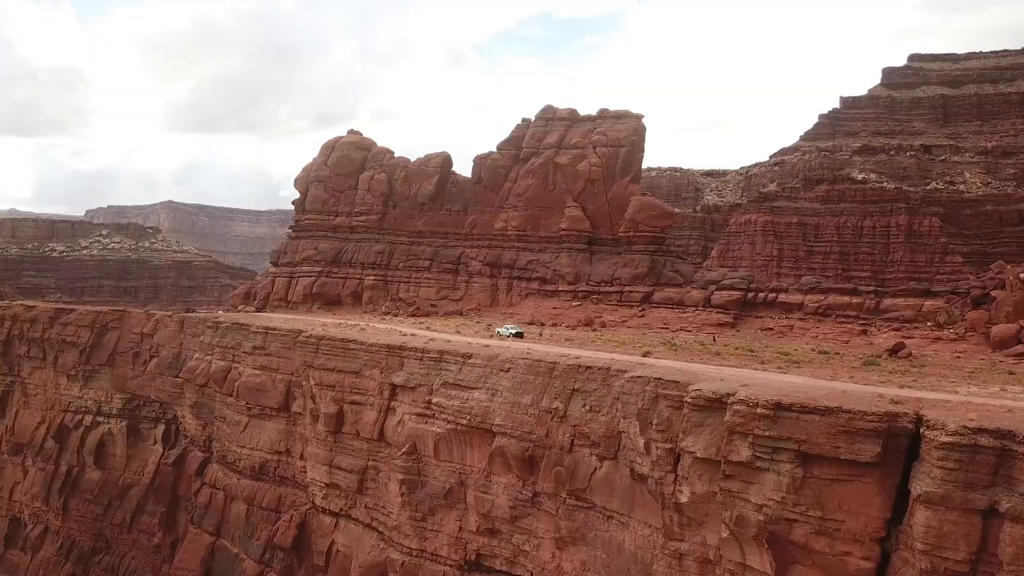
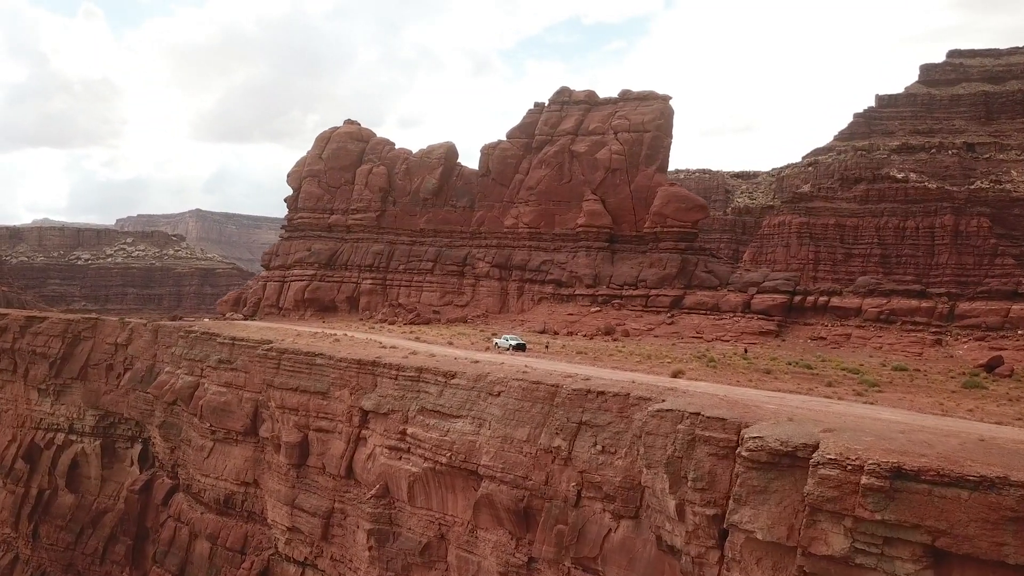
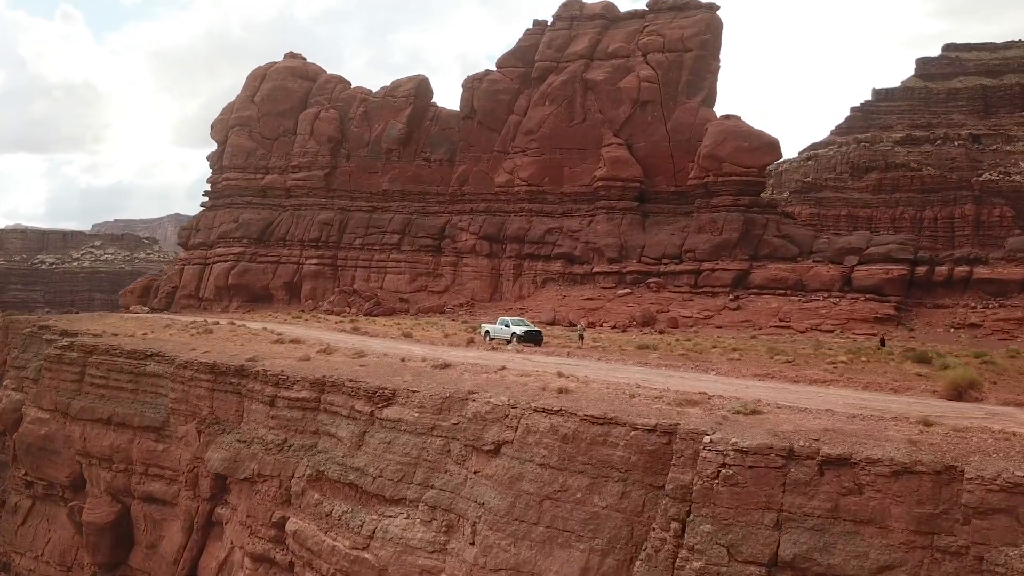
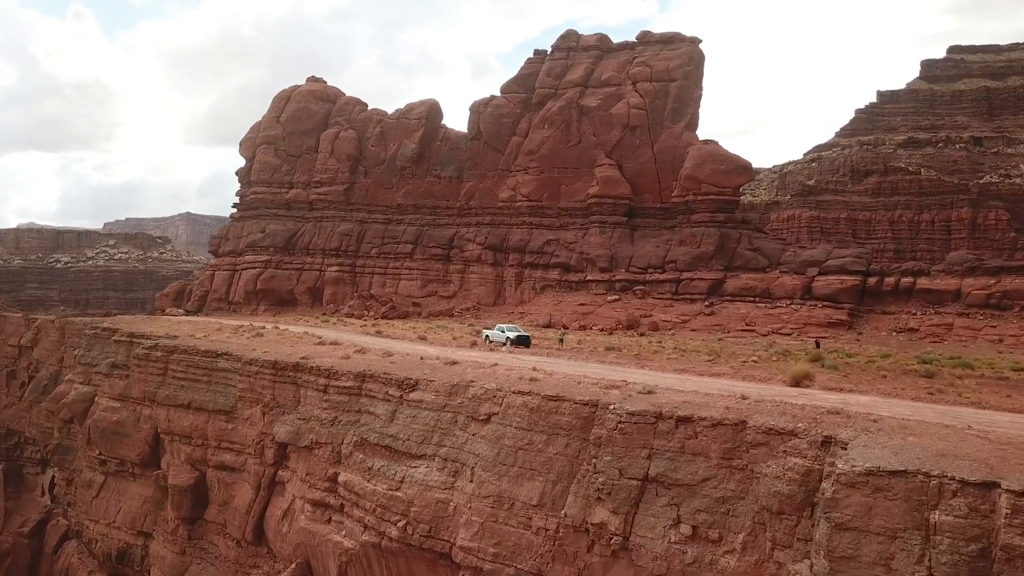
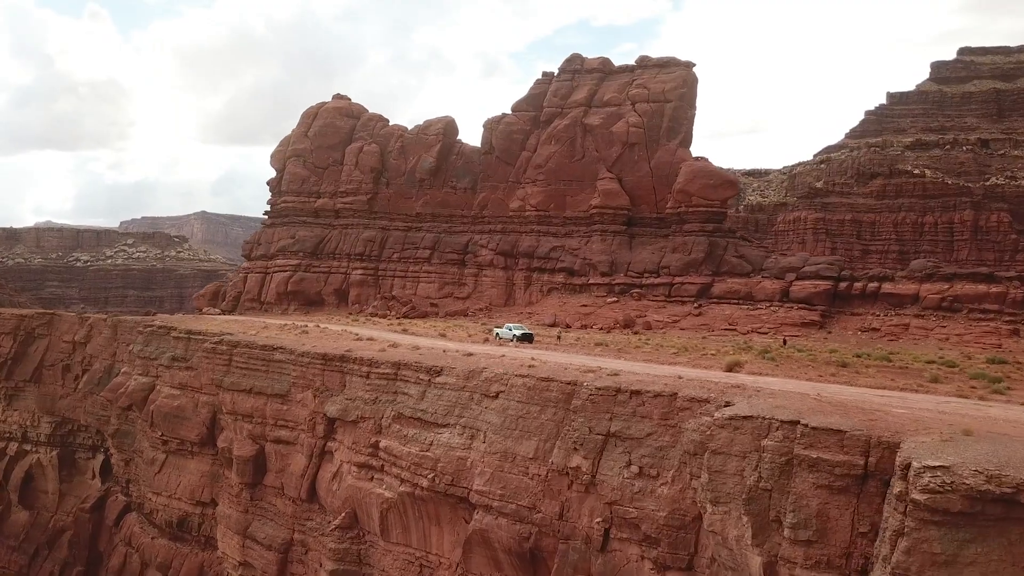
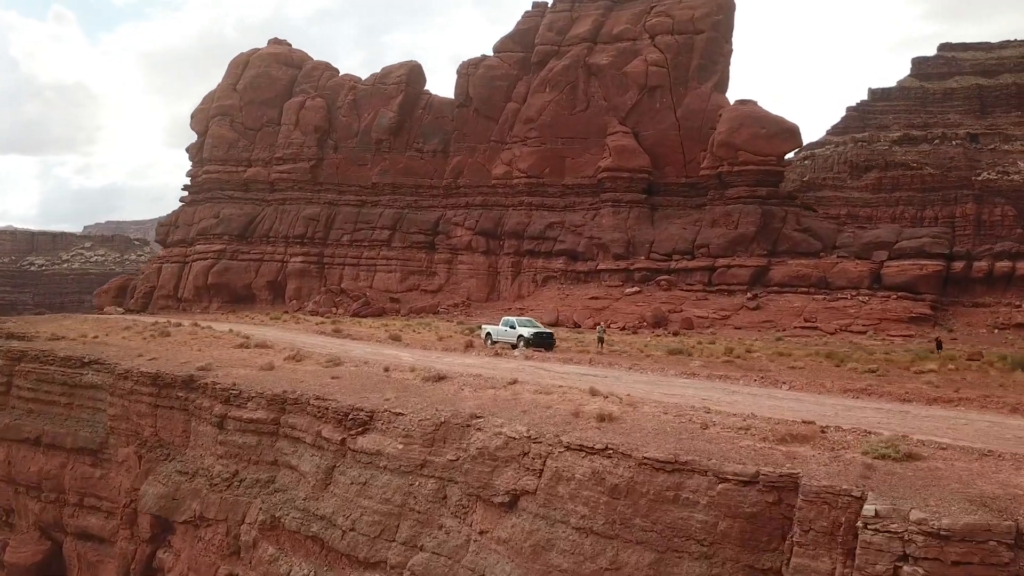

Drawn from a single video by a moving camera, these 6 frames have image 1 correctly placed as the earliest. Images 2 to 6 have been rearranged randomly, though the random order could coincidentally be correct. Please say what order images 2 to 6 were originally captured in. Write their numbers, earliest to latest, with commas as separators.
2, 5, 4, 3, 6
